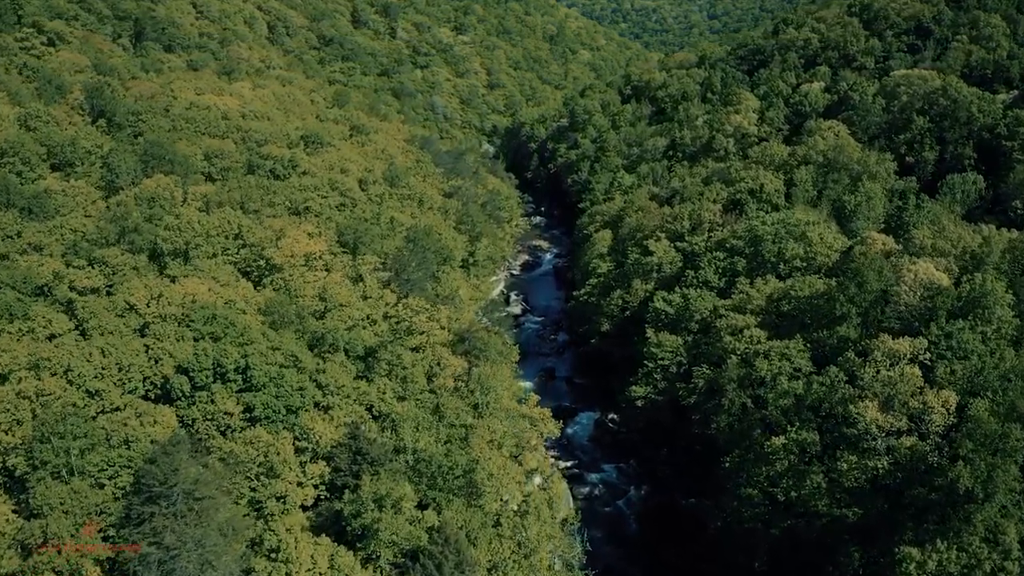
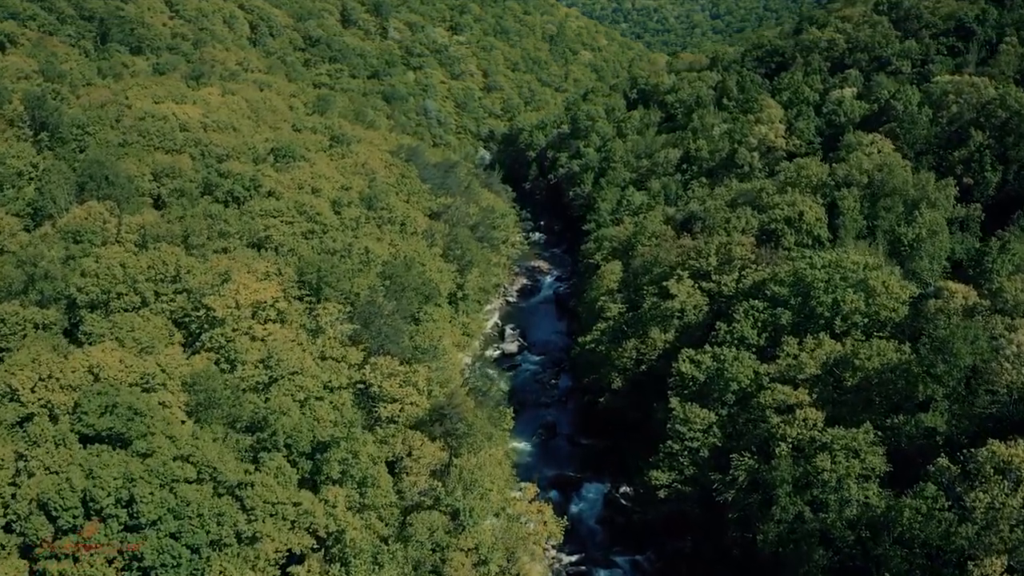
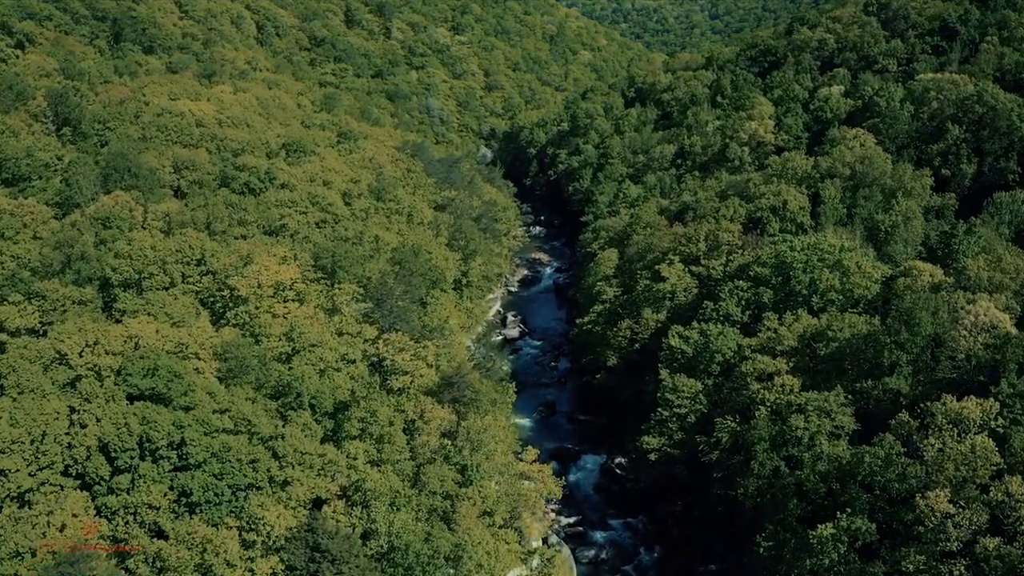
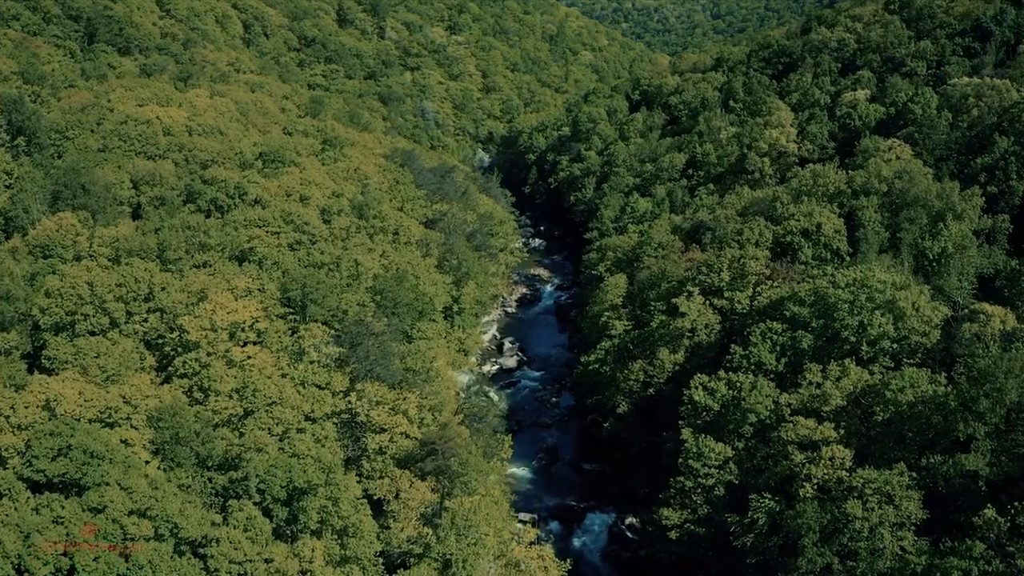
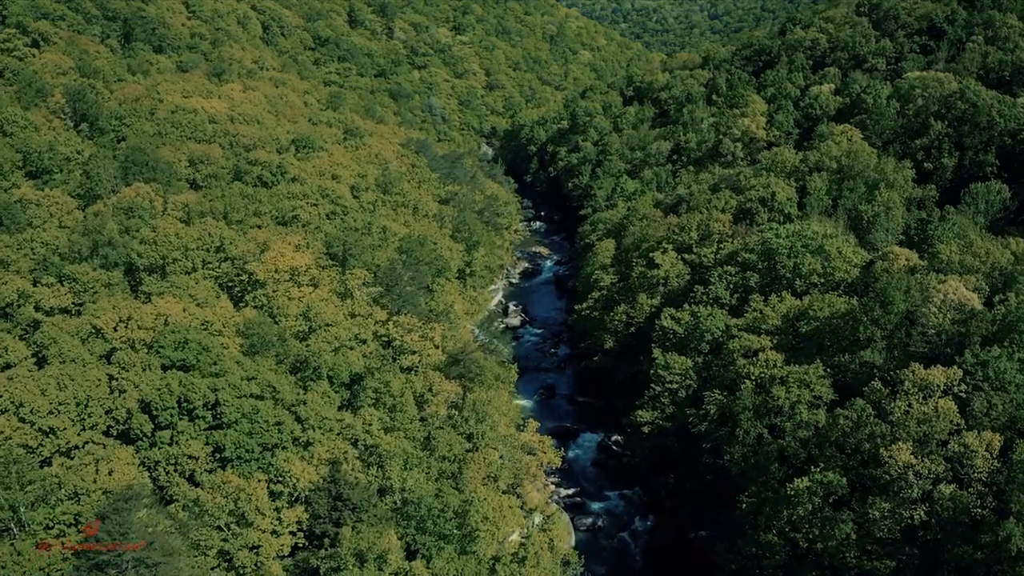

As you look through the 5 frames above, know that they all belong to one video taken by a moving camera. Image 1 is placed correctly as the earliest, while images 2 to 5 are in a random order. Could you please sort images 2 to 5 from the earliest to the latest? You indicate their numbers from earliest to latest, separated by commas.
5, 3, 2, 4
